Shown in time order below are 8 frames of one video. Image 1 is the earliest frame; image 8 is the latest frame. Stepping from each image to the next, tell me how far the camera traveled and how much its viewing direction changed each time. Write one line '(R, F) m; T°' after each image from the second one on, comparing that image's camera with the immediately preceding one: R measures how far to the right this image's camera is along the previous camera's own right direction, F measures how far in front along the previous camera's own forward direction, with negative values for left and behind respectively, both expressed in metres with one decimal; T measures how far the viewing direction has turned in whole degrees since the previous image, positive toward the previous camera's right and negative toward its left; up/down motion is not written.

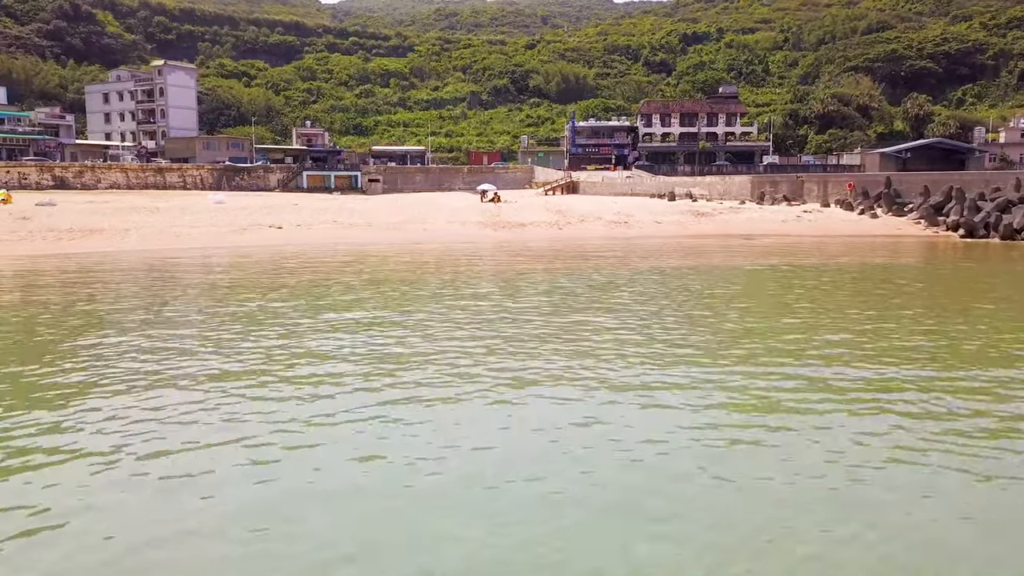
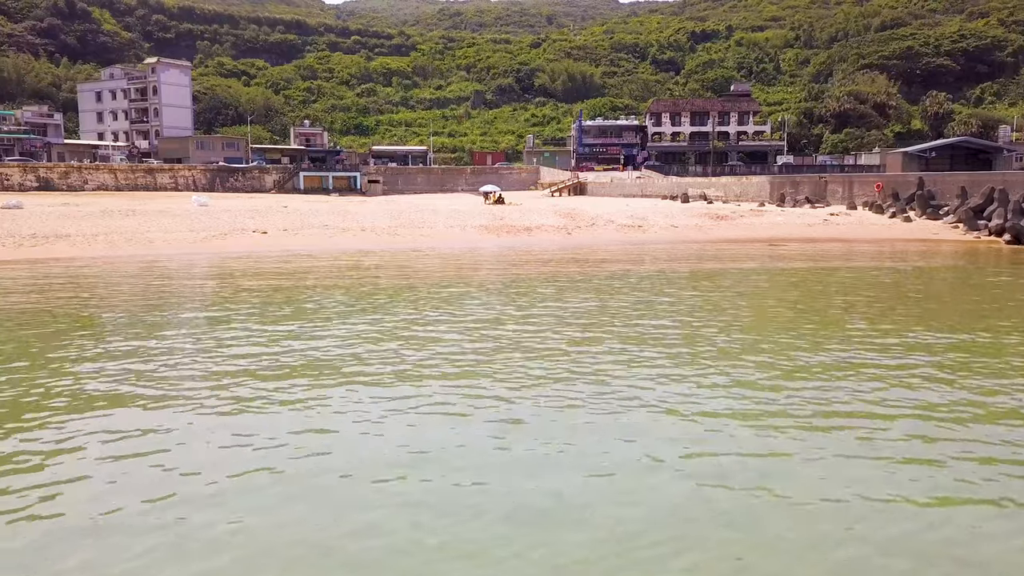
(0.0, +2.0) m; 0°
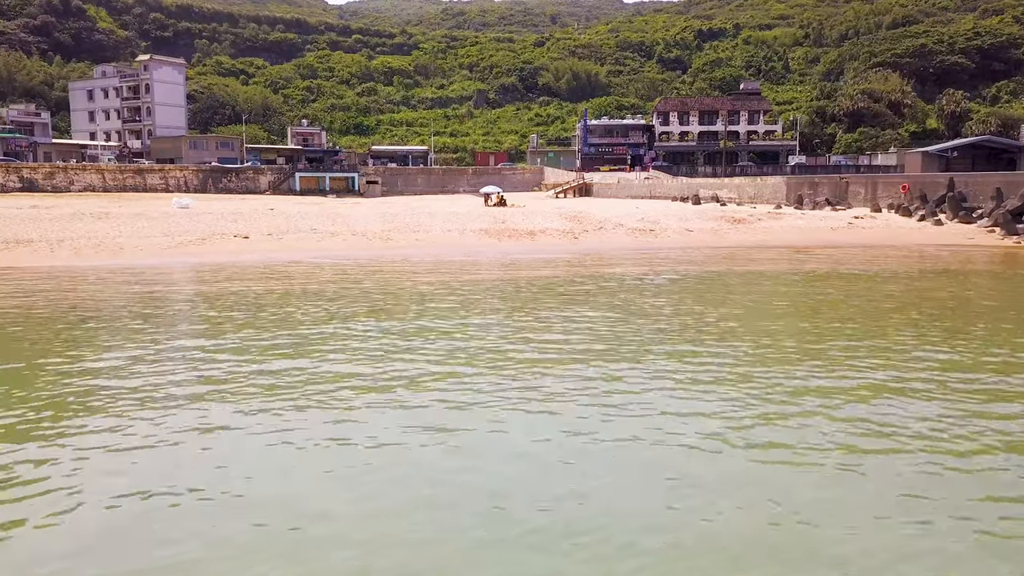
(0.0, +1.7) m; 0°
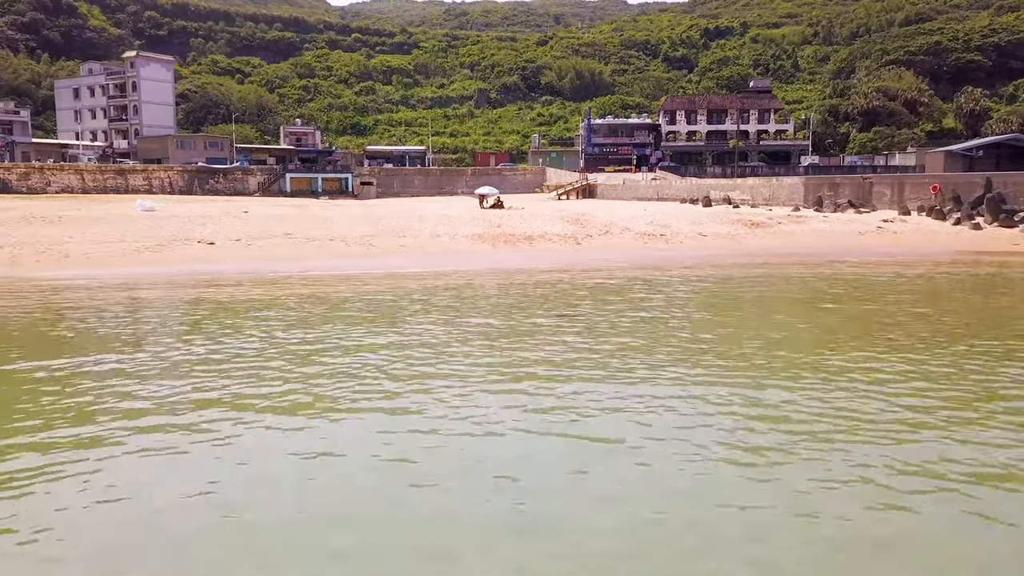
(+0.2, +2.2) m; 0°
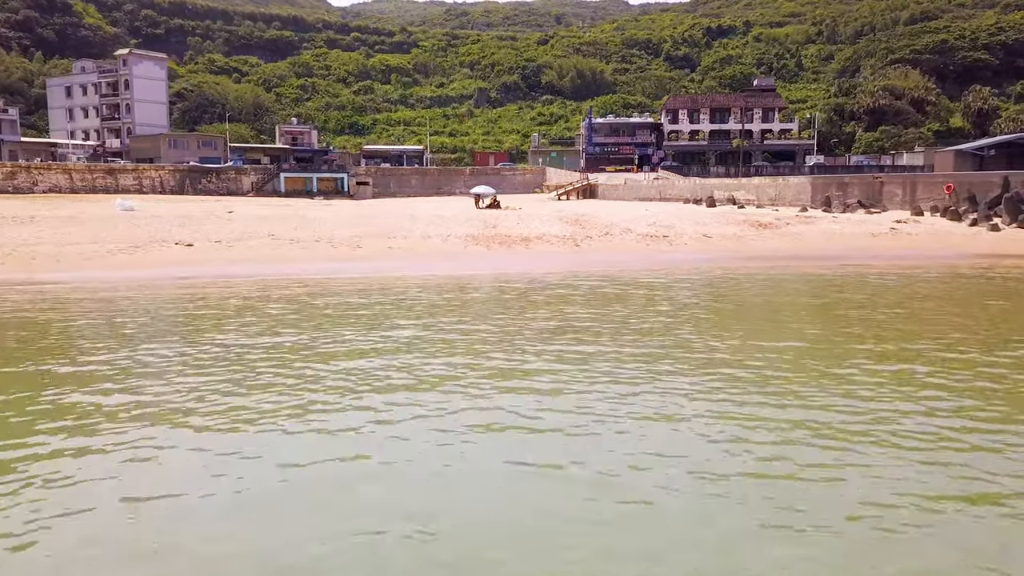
(+0.2, +1.0) m; 0°
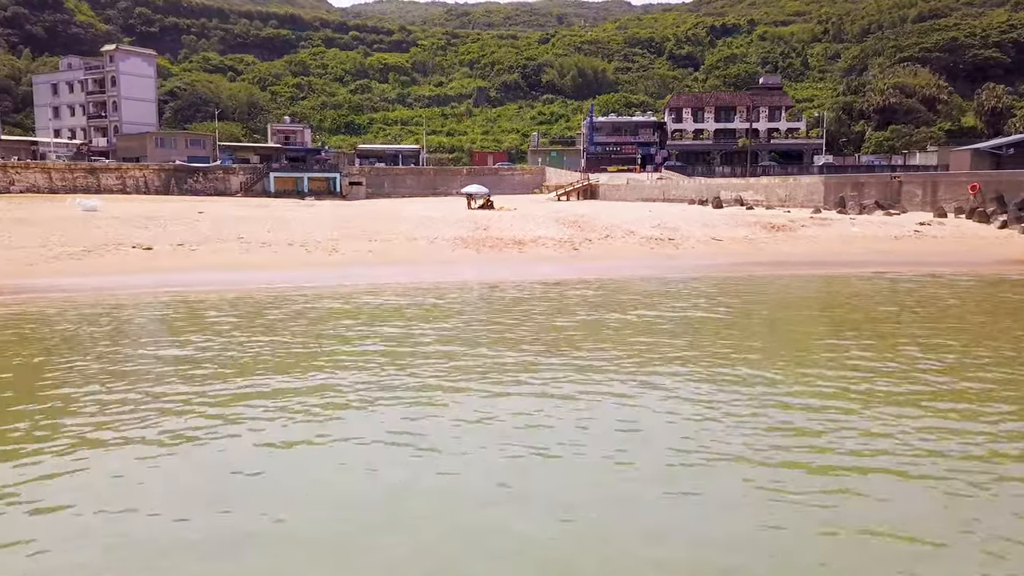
(+0.3, +1.6) m; 0°
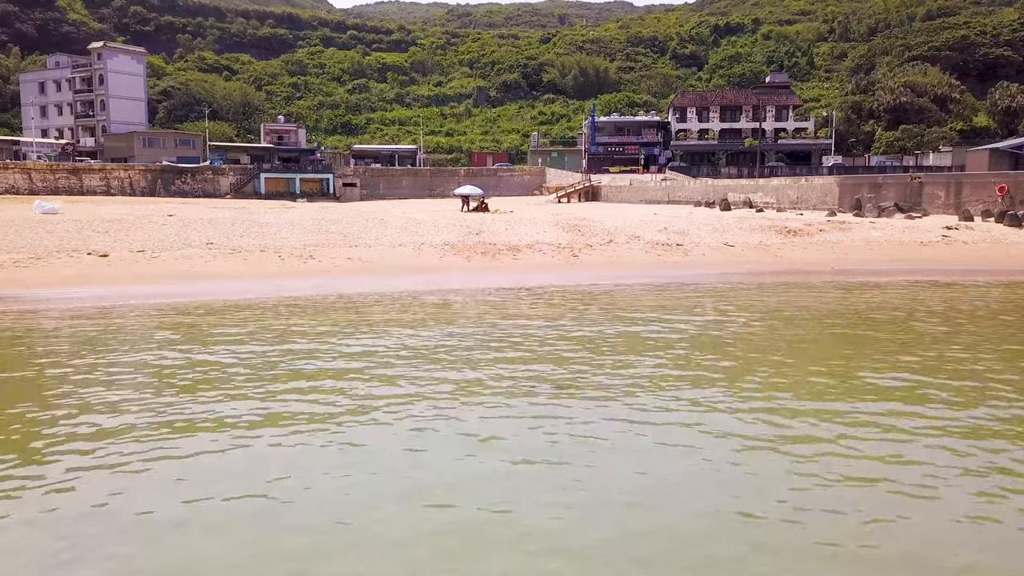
(+0.2, +1.5) m; 0°
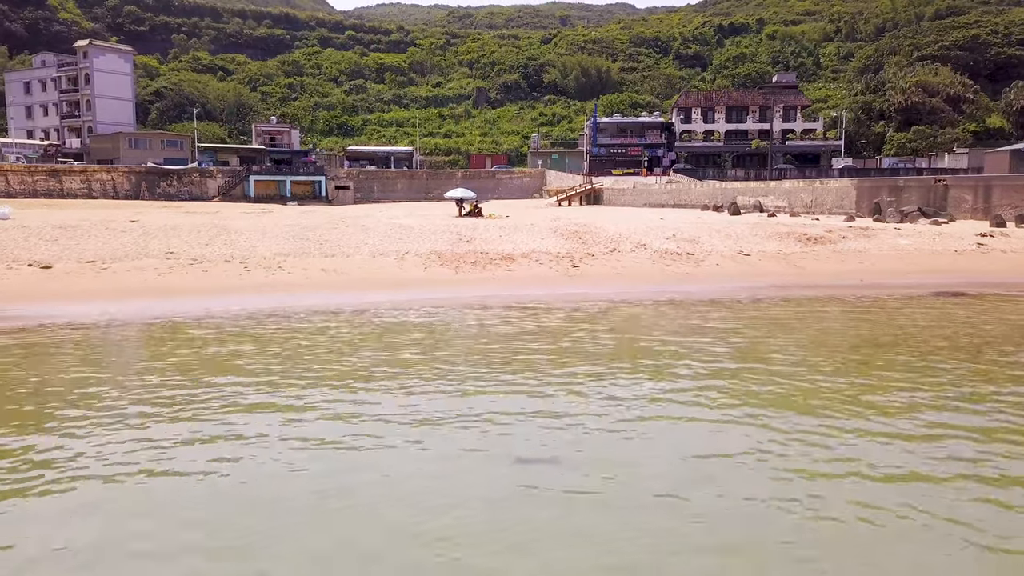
(+0.2, +1.6) m; 0°
